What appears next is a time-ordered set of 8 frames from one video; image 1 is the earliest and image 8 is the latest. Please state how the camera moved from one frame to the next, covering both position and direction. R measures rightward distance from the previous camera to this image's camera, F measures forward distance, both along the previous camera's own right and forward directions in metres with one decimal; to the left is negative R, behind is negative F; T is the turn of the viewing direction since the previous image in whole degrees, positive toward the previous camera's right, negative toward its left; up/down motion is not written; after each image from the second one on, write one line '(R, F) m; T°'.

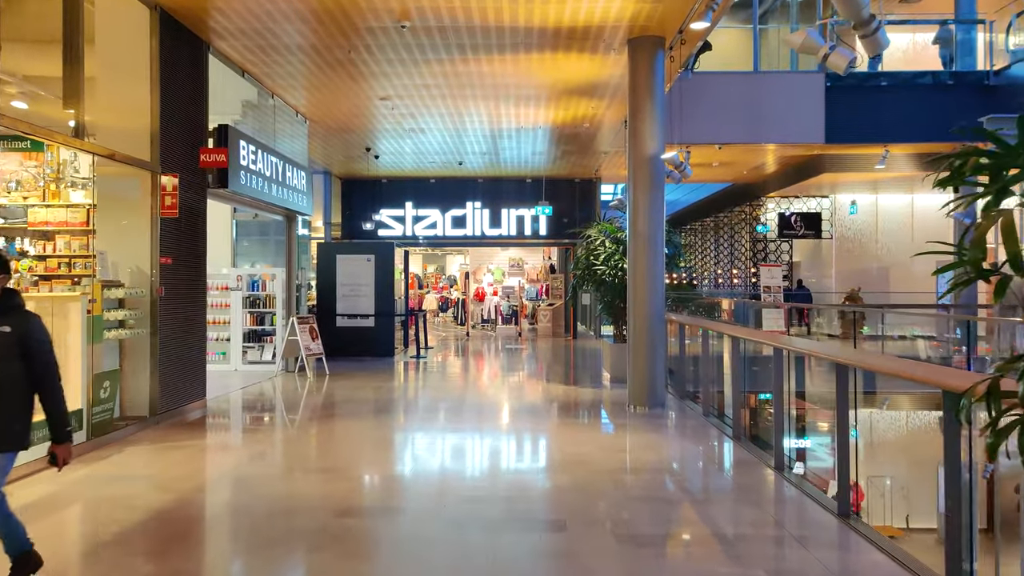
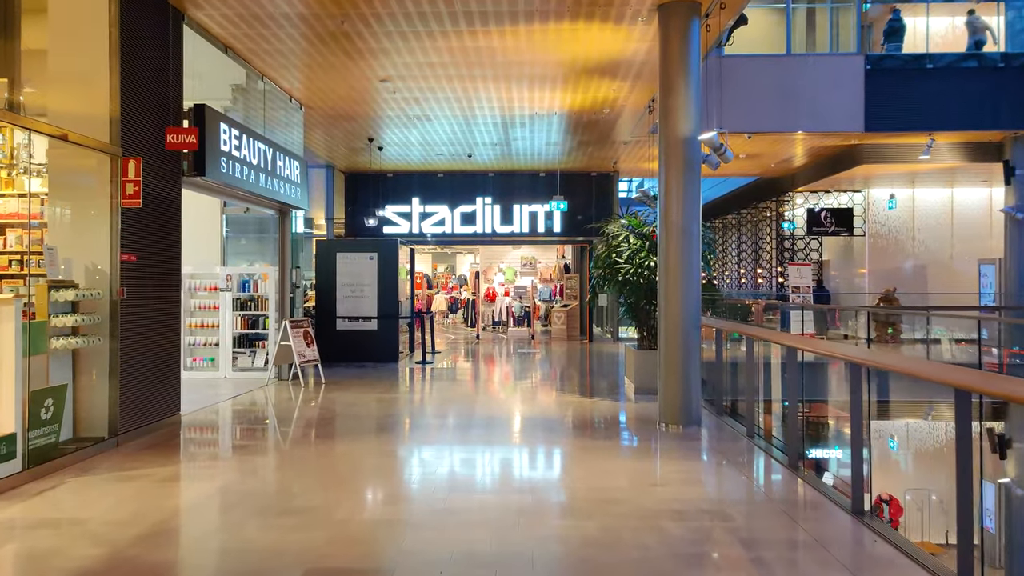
(0.0, +0.8) m; -1°
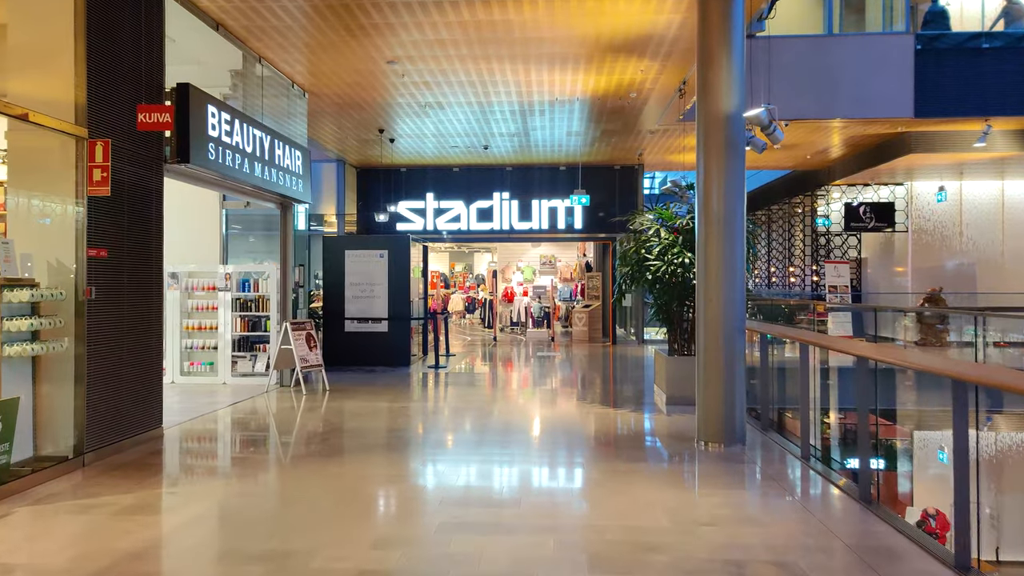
(0.0, +0.6) m; -1°
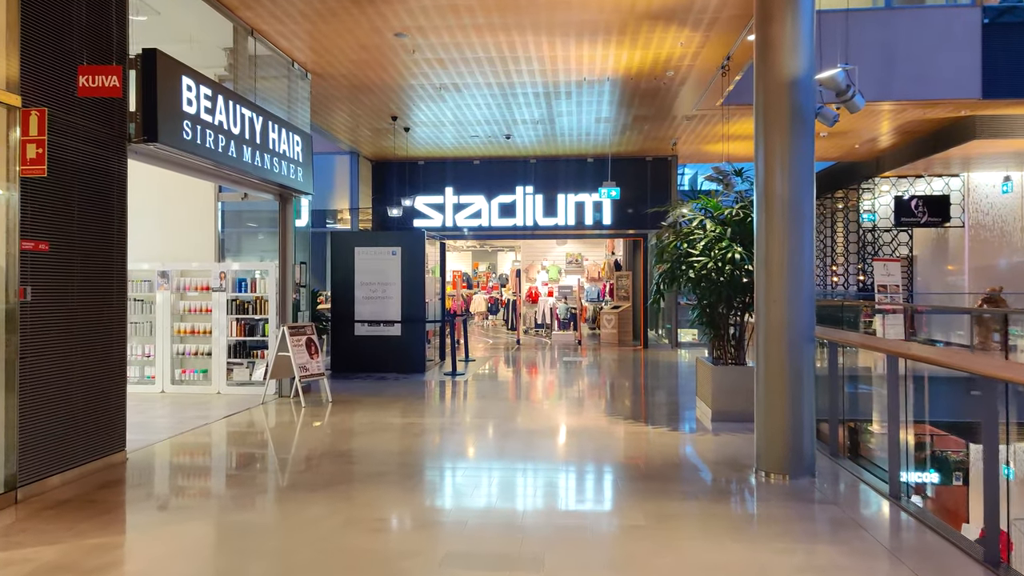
(0.0, +0.8) m; -2°
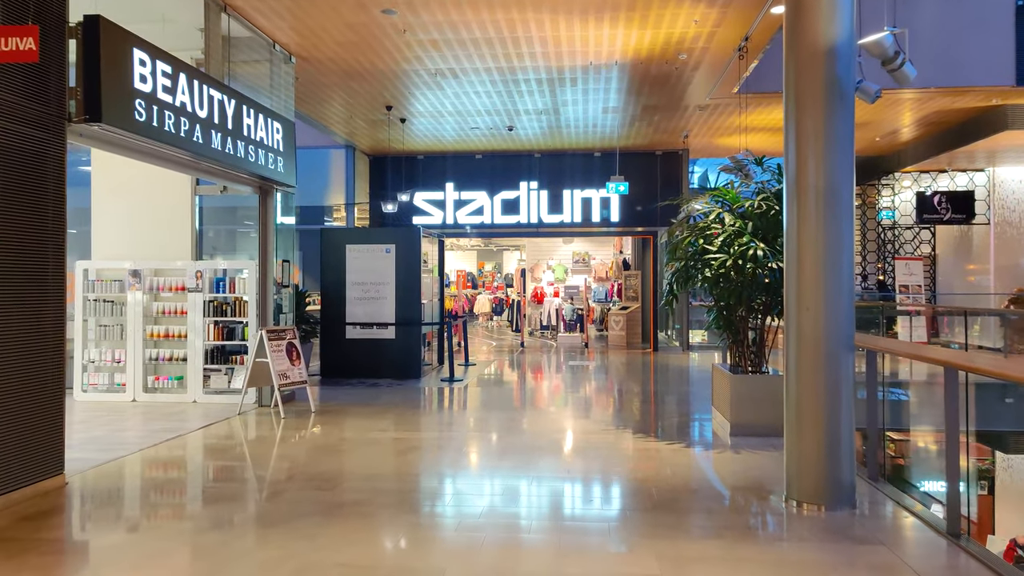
(+0.1, +0.6) m; -1°
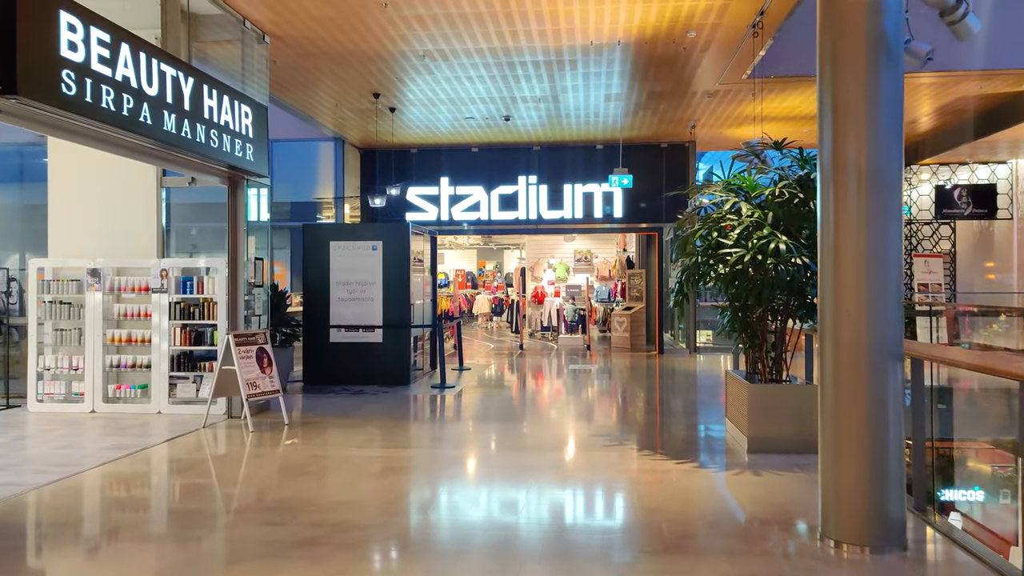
(+0.1, +0.6) m; 0°
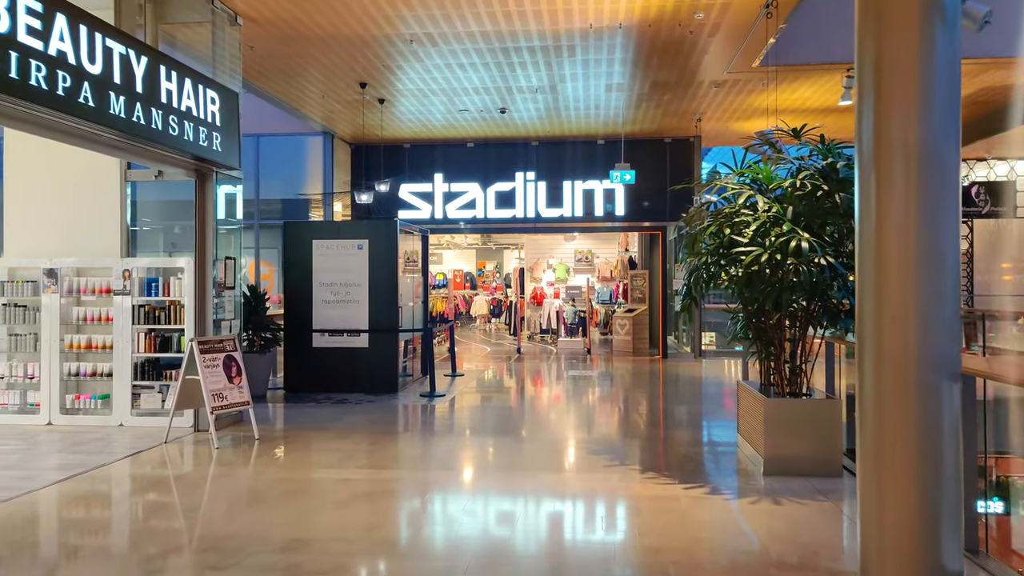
(+0.1, +0.5) m; 0°
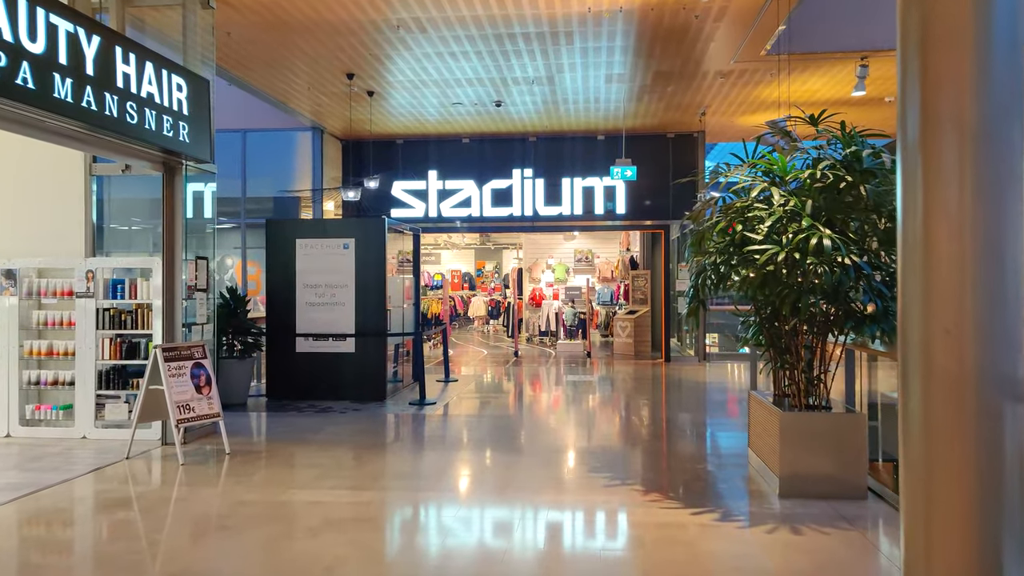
(+0.1, +0.4) m; 0°
